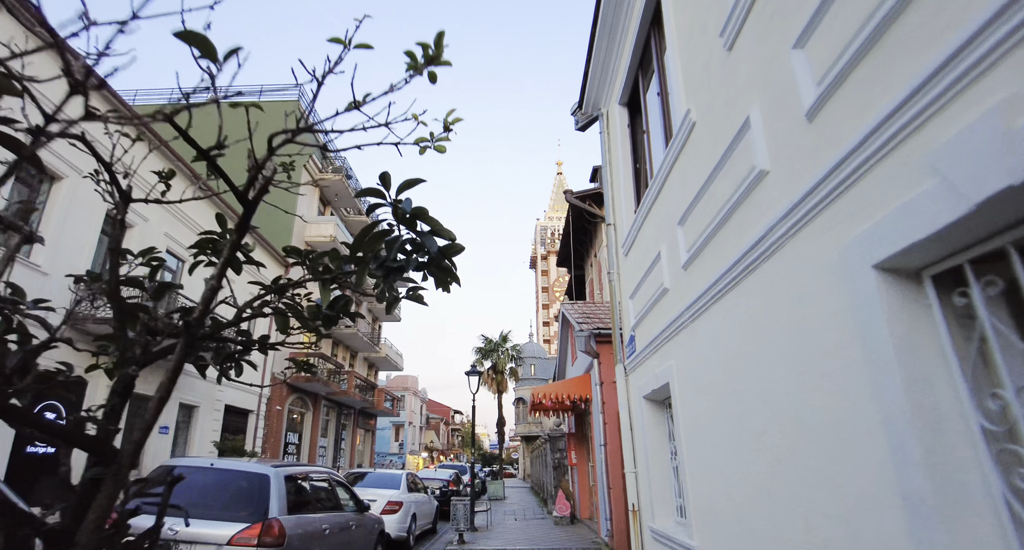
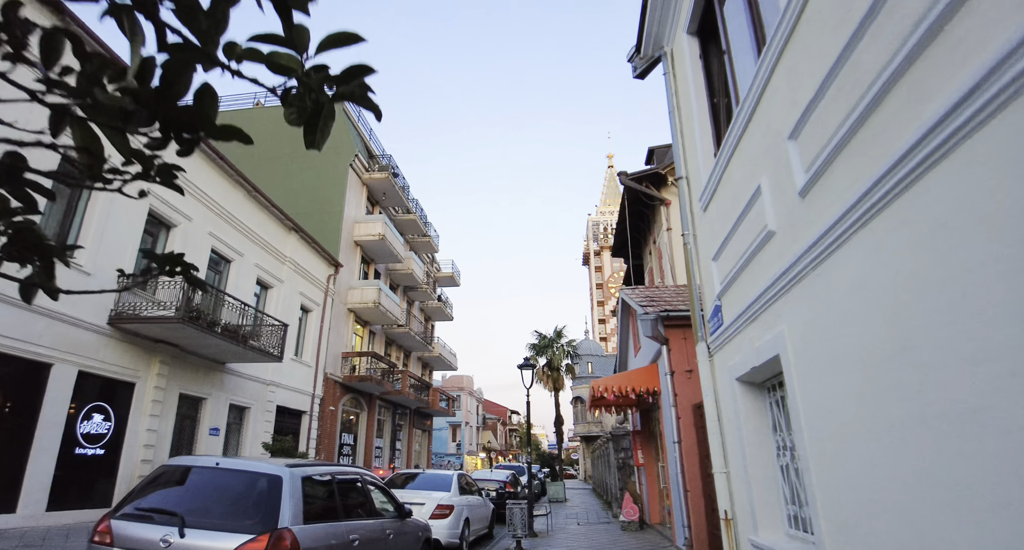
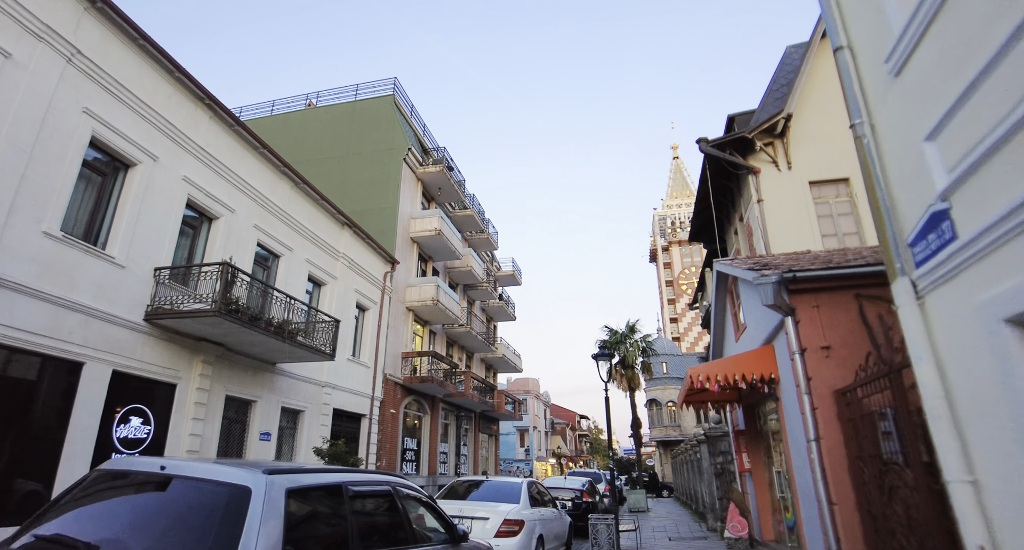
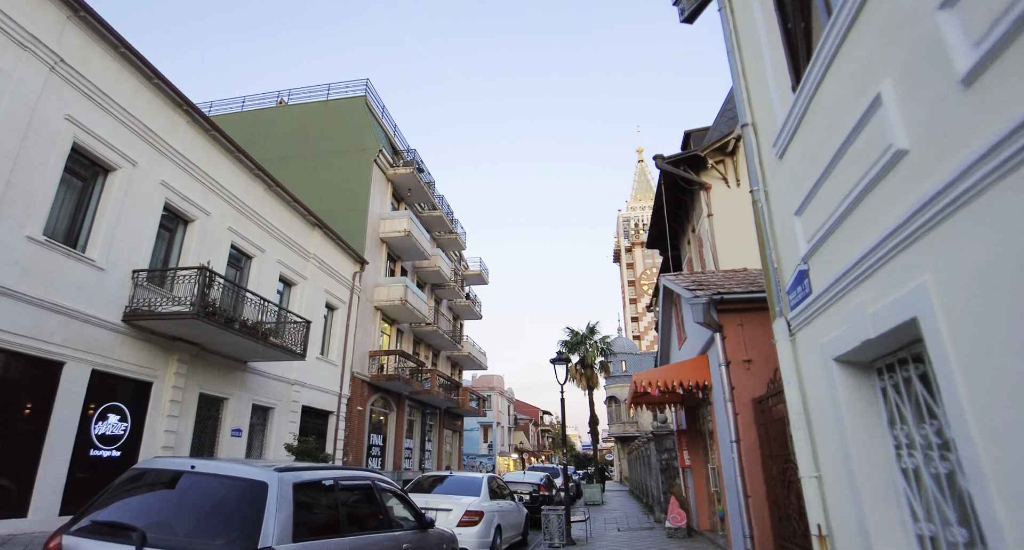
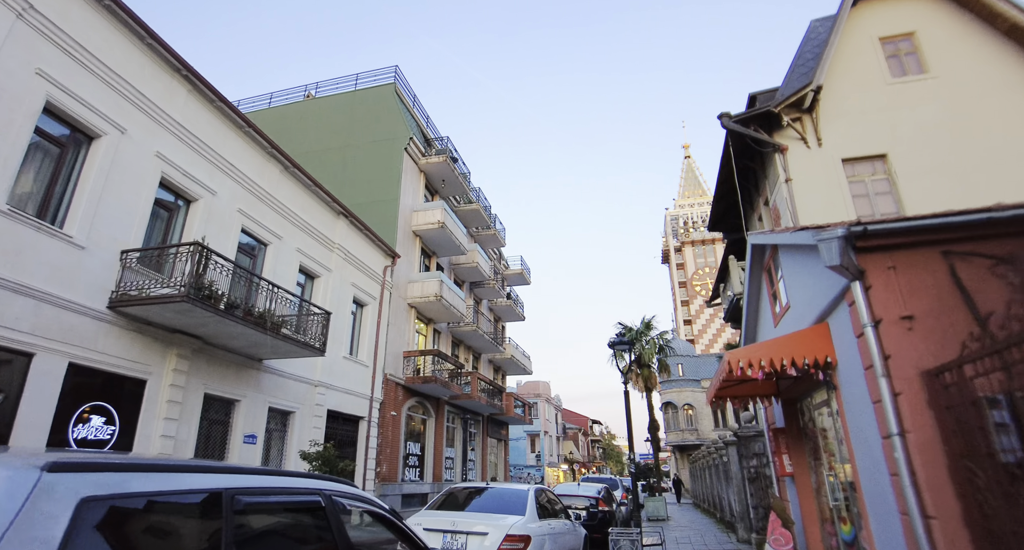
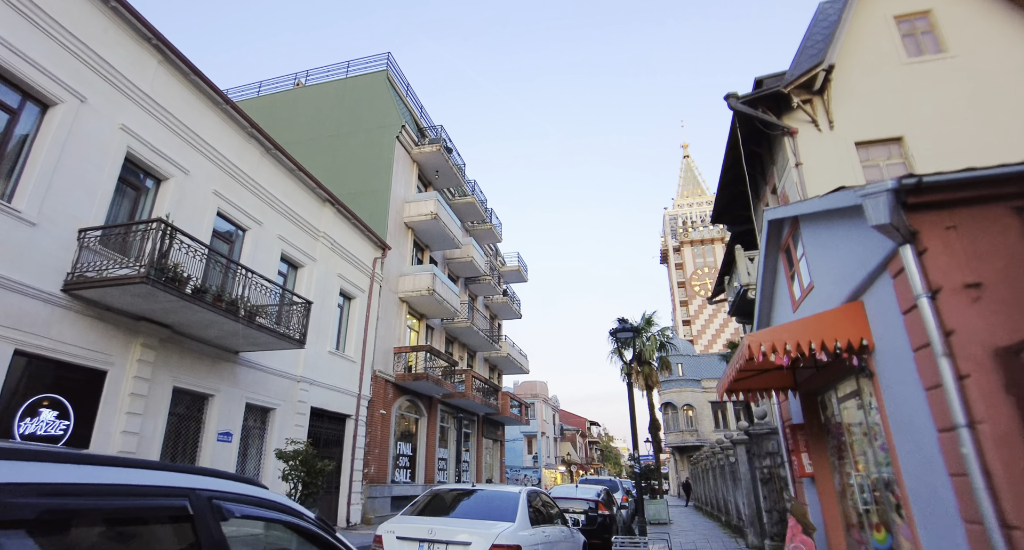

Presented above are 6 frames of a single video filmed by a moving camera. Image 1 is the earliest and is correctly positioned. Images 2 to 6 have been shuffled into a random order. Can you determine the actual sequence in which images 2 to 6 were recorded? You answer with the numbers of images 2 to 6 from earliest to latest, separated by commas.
2, 4, 3, 5, 6
